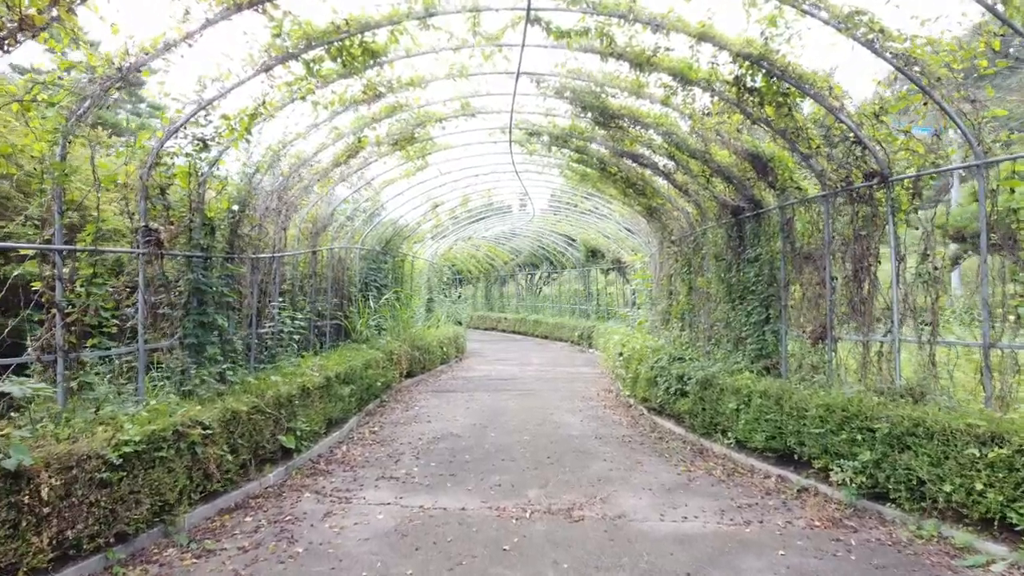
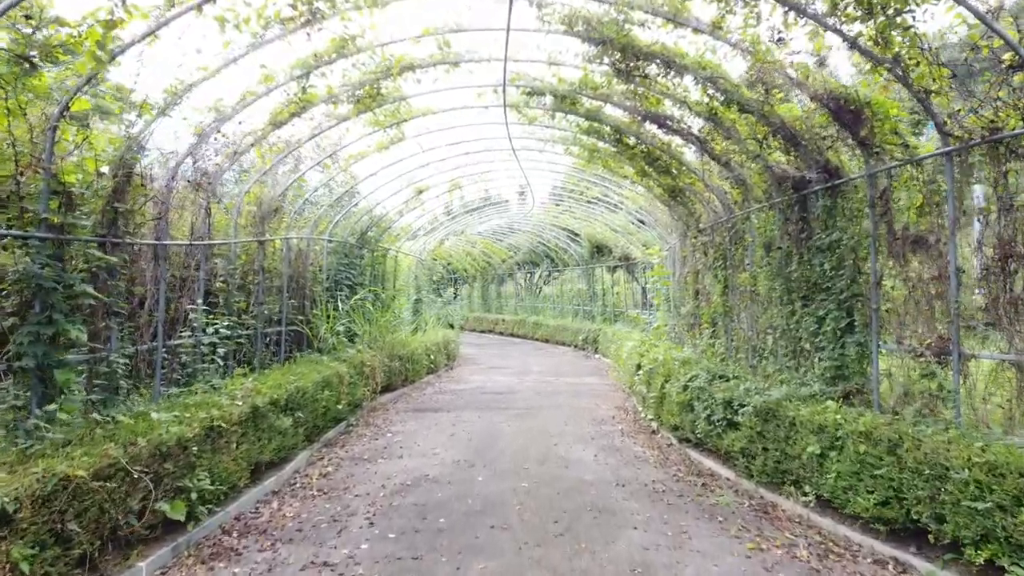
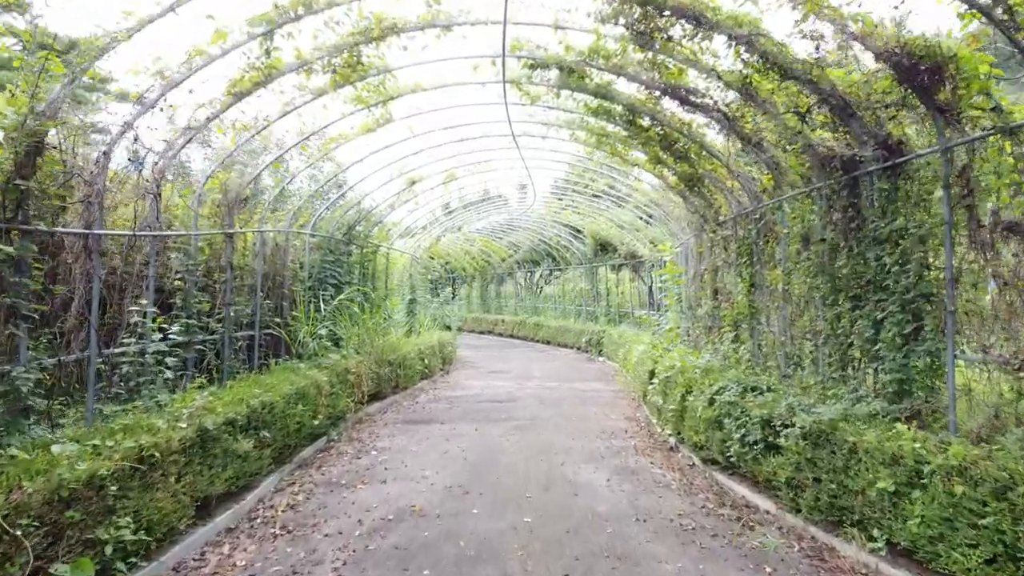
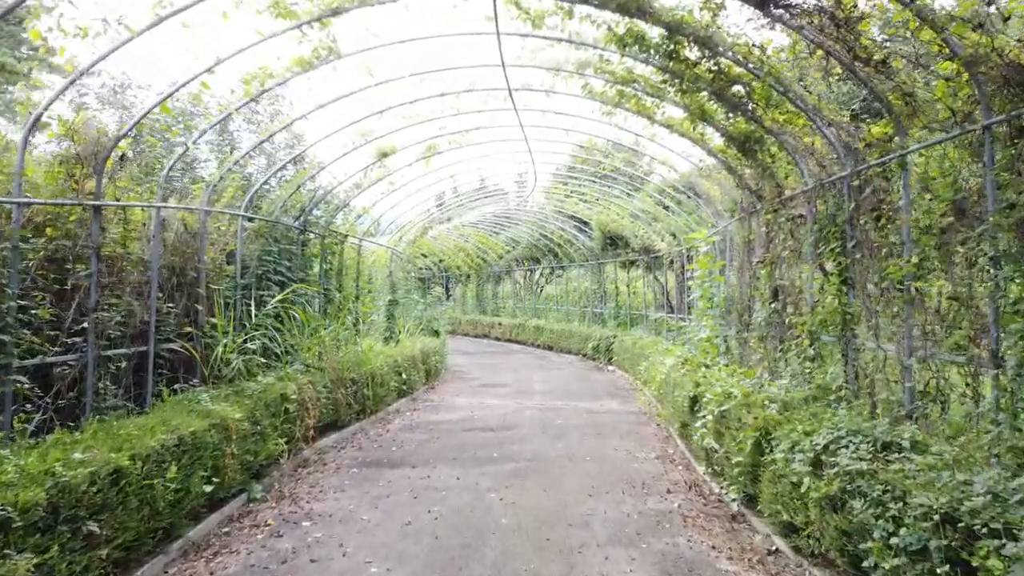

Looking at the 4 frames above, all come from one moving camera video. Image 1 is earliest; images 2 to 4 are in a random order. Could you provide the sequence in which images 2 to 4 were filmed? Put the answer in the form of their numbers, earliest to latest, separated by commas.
2, 3, 4
